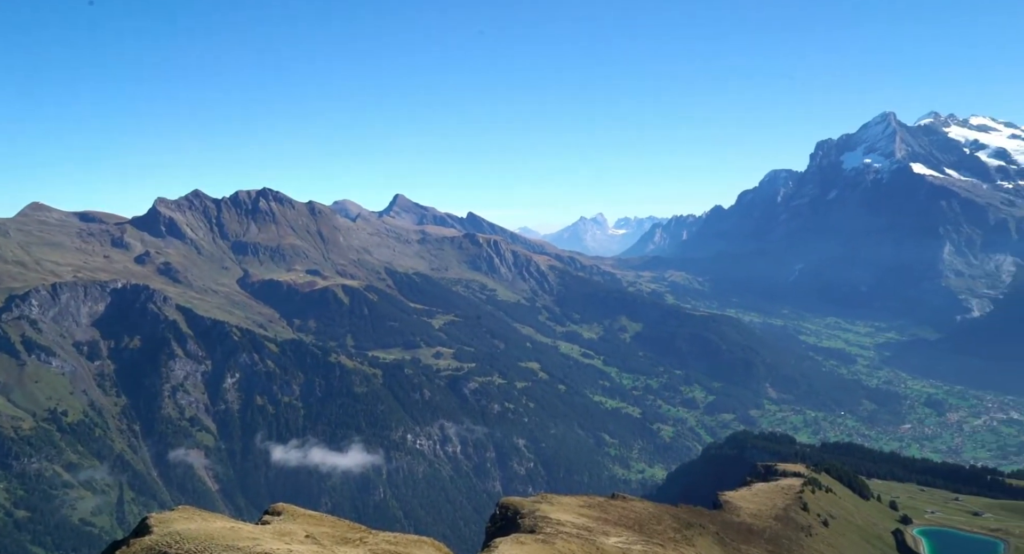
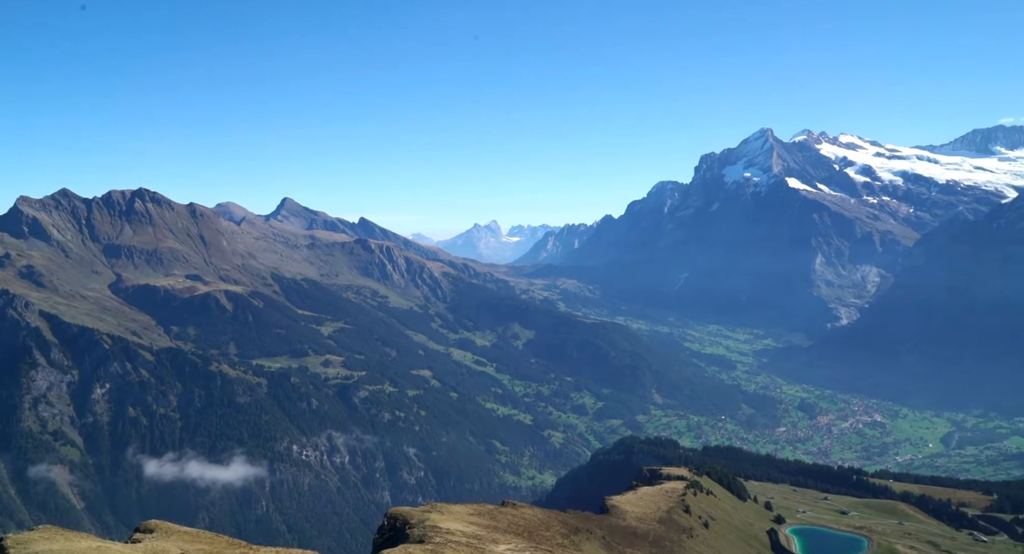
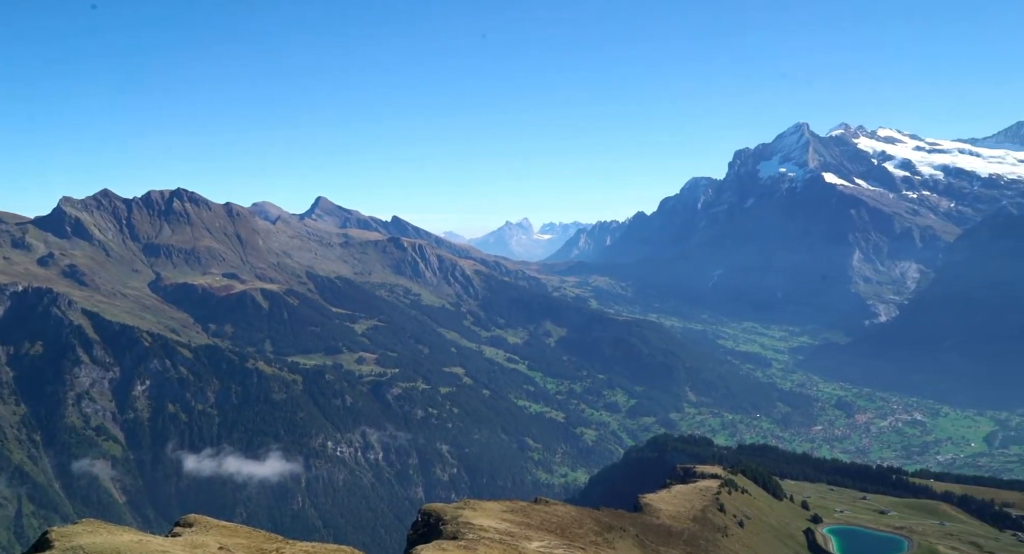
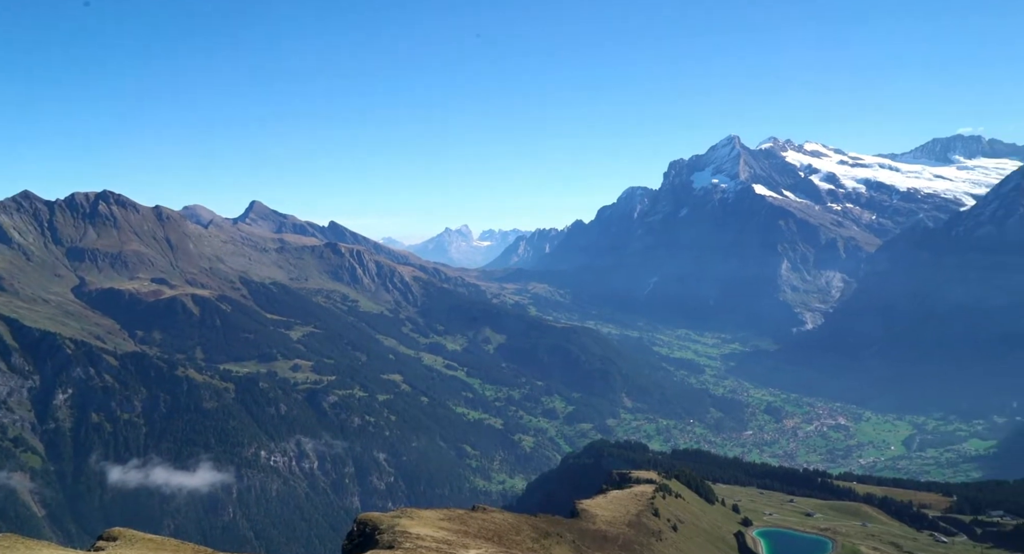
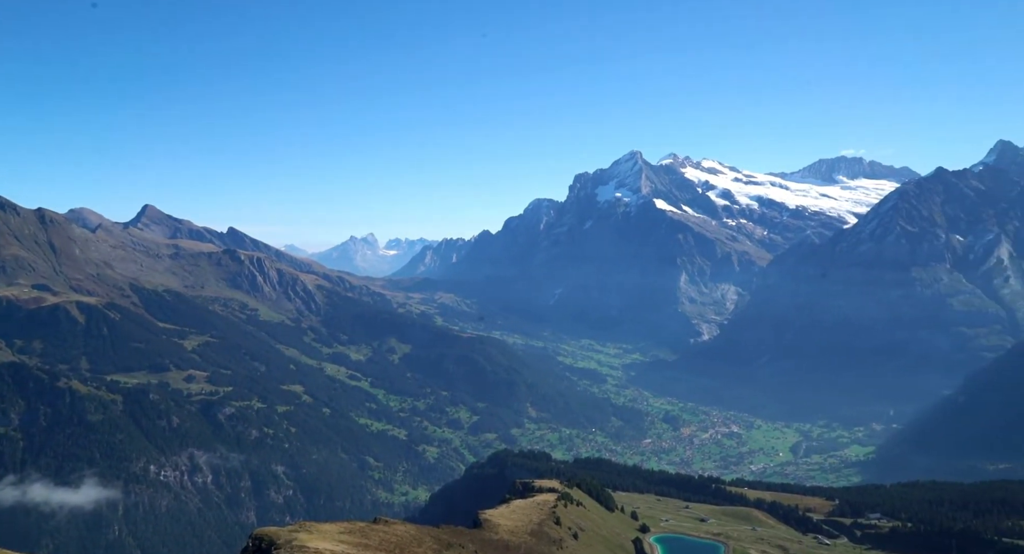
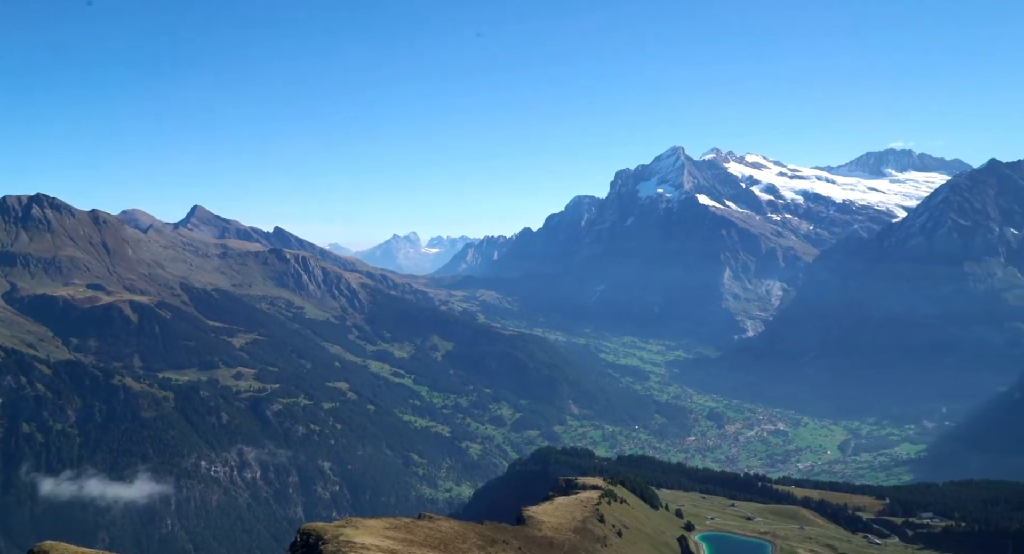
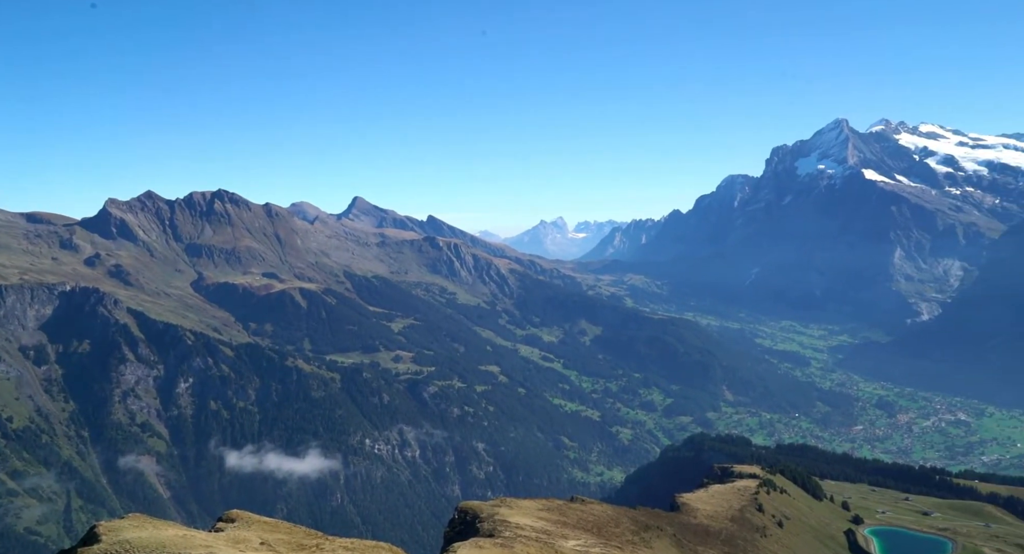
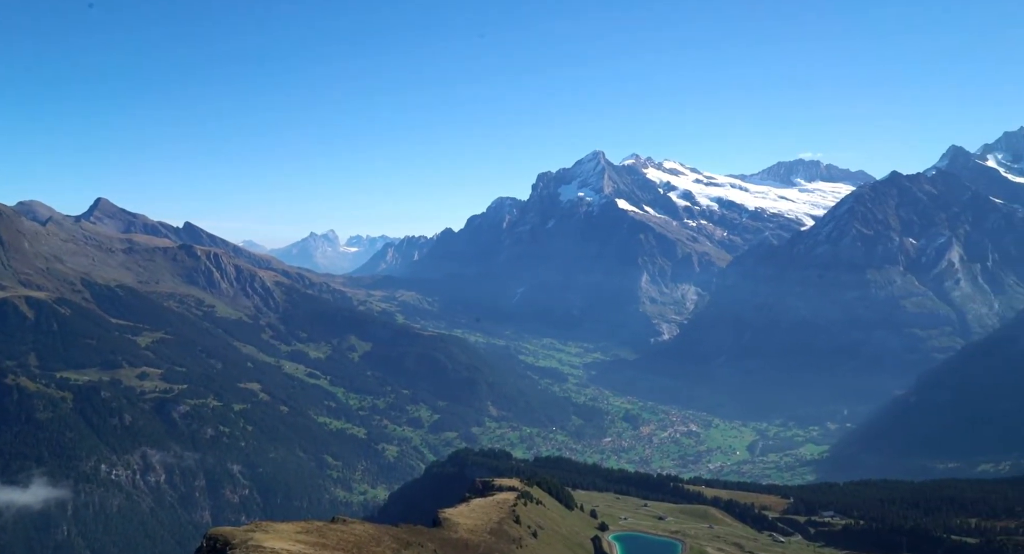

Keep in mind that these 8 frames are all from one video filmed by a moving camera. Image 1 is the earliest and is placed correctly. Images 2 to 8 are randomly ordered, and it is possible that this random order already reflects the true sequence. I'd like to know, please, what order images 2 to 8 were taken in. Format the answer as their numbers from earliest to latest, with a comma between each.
7, 3, 2, 4, 6, 5, 8
